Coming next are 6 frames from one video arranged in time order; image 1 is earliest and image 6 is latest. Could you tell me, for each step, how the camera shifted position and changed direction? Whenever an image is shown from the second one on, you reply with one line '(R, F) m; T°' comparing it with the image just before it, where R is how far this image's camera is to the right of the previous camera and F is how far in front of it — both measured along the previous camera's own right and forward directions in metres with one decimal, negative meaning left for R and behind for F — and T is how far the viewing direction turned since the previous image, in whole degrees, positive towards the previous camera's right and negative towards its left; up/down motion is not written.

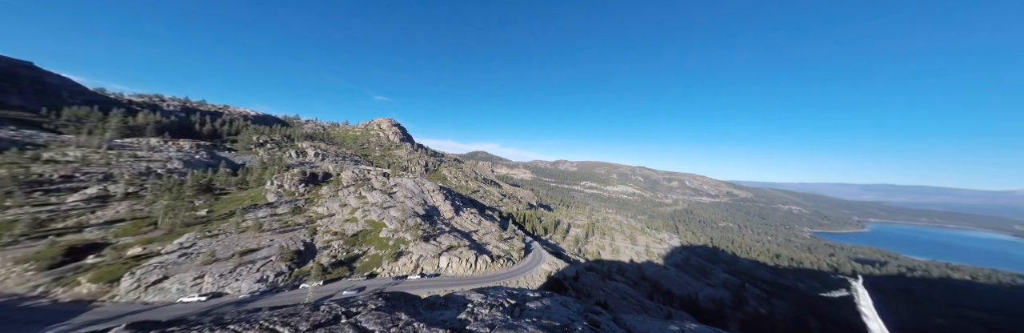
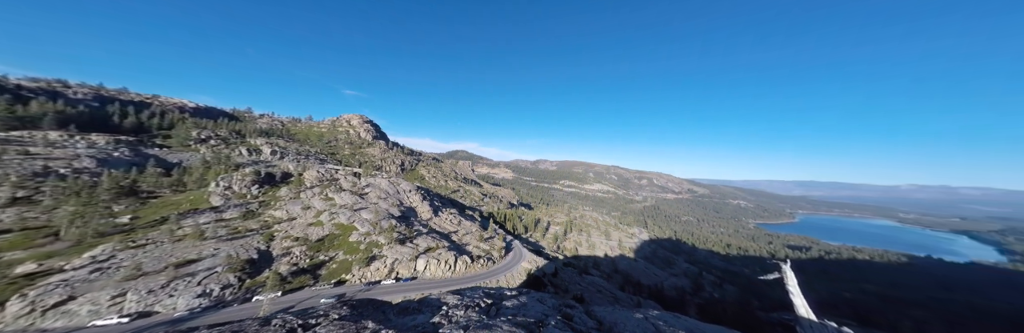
(-4.0, -1.0) m; +7°
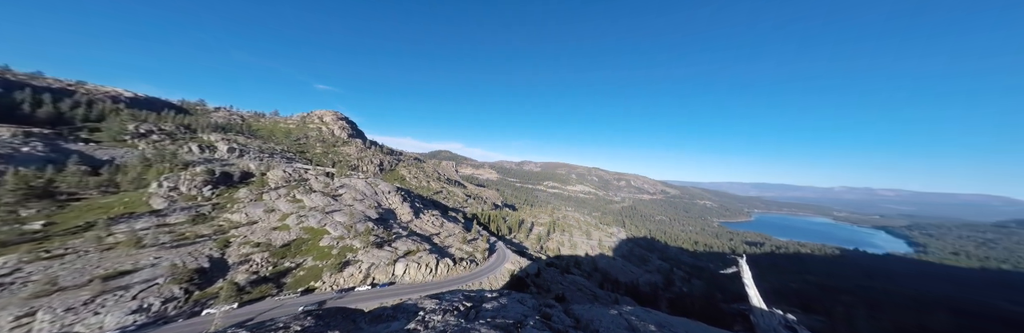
(-3.2, -0.4) m; +6°
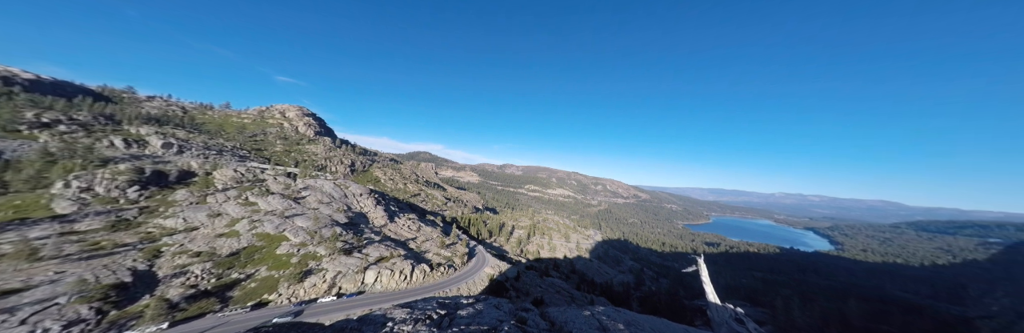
(-3.8, +0.2) m; +7°
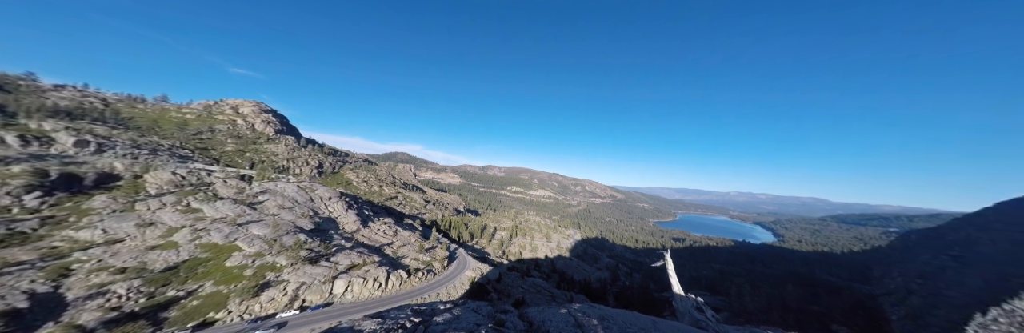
(-3.6, +0.7) m; +7°
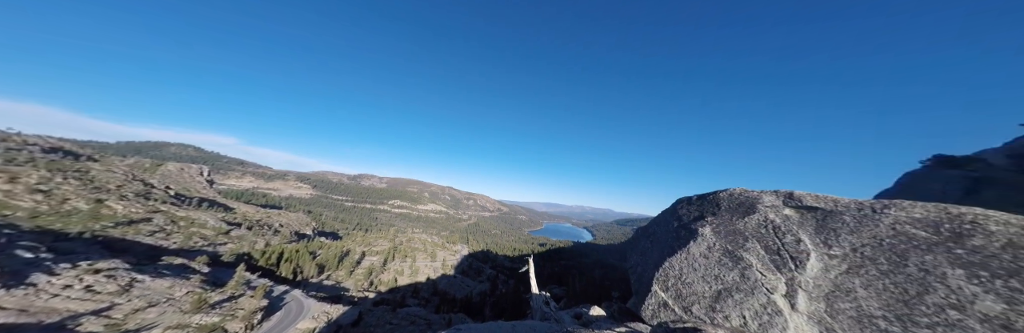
(-4.7, -0.7) m; +27°
